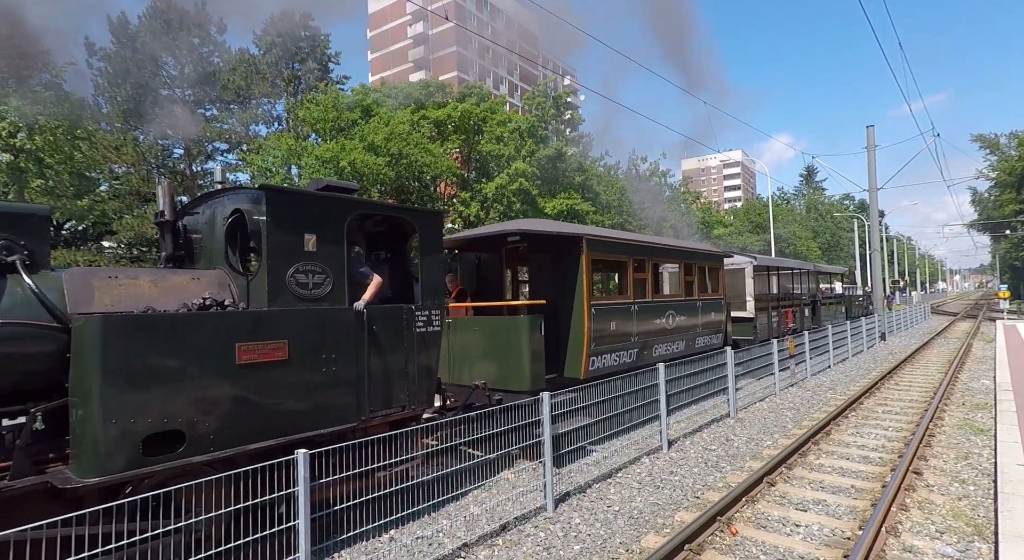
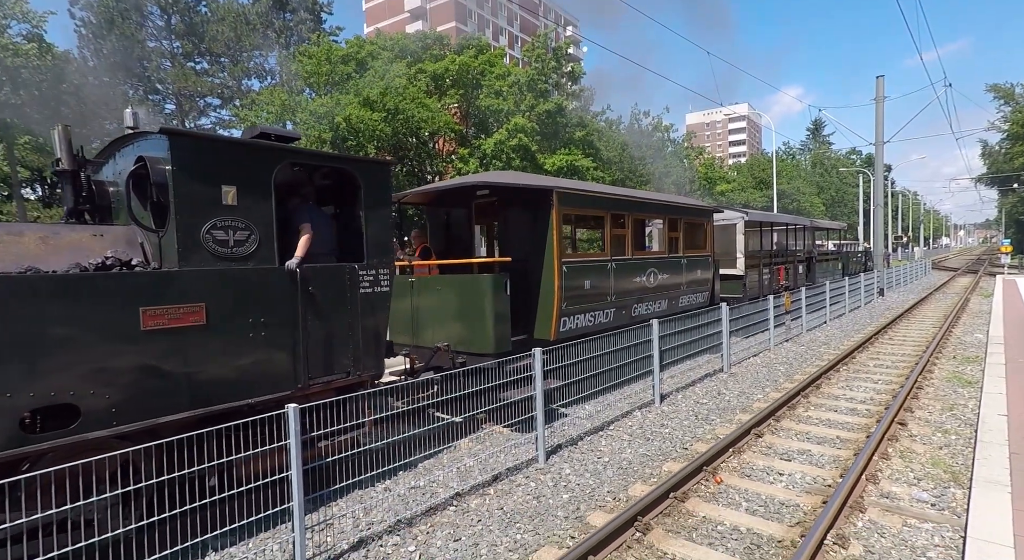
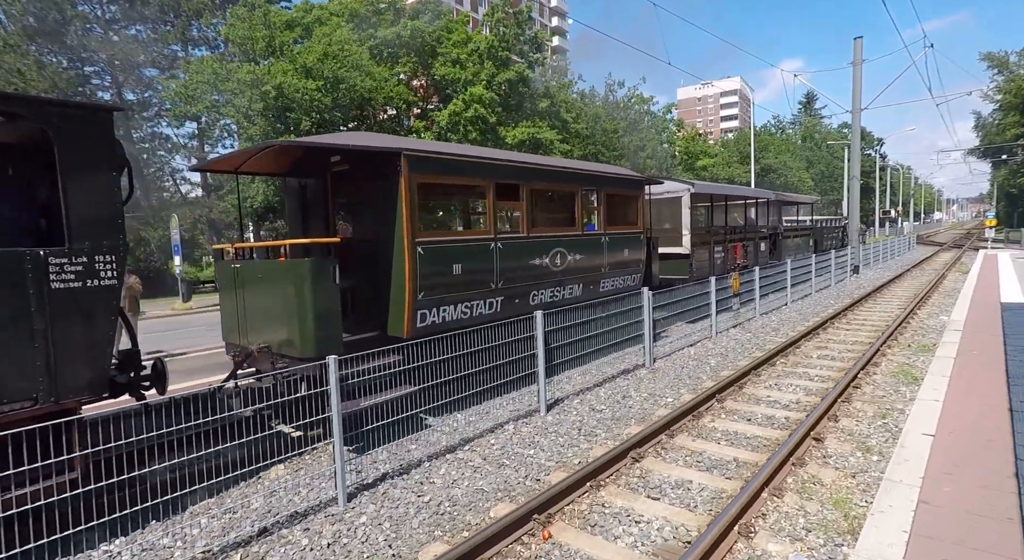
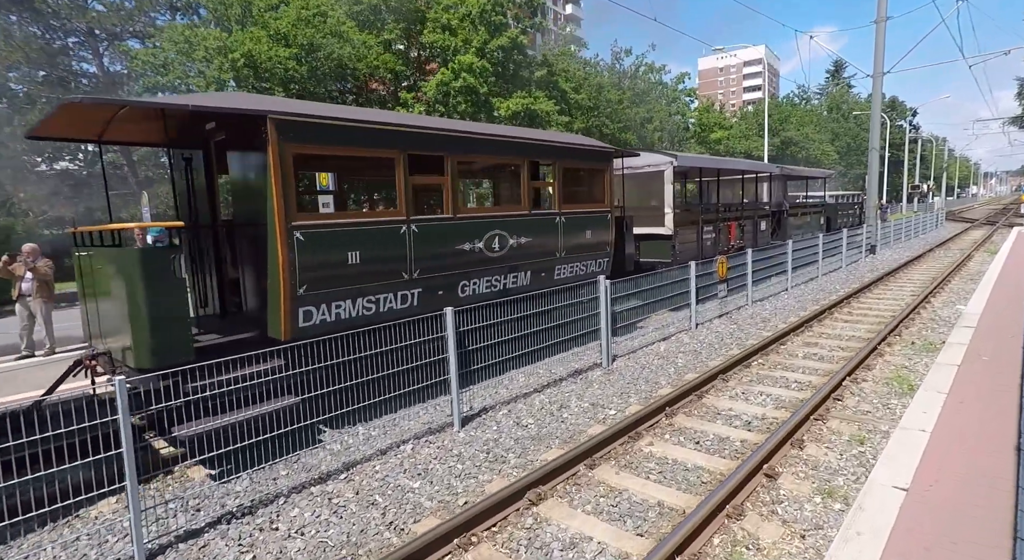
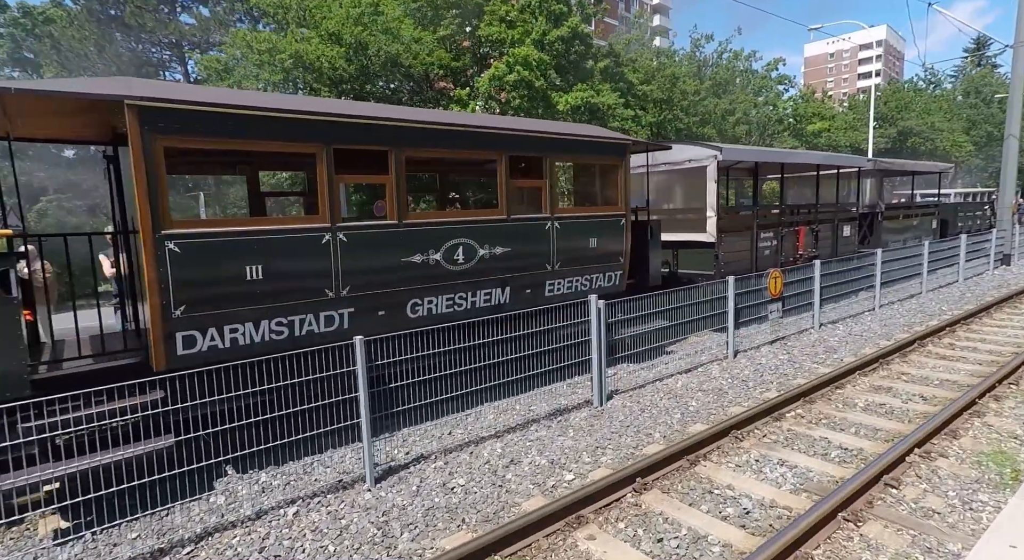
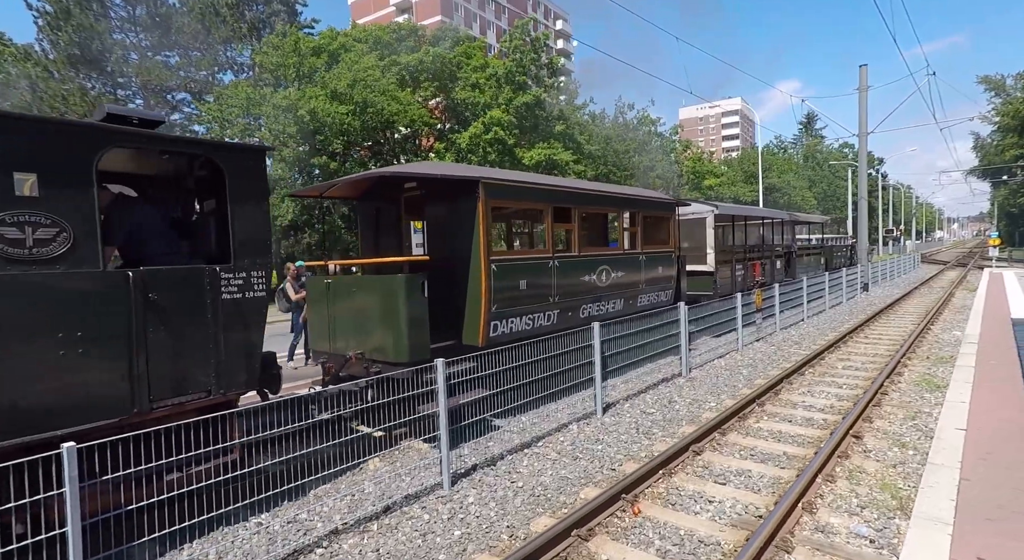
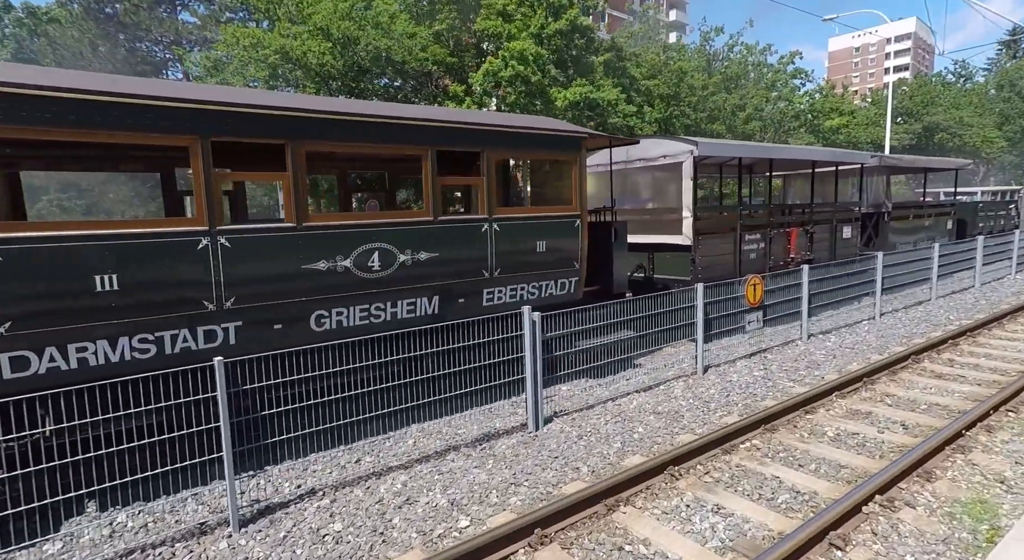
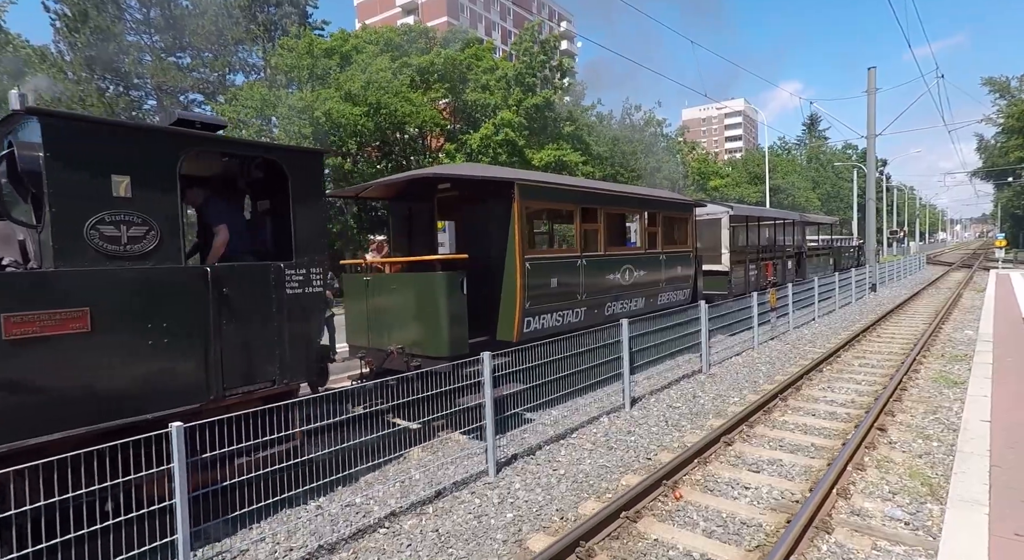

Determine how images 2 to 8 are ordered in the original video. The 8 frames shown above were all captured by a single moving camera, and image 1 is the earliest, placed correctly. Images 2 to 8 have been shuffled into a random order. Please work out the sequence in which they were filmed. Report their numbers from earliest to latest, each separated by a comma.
2, 8, 6, 3, 4, 5, 7
